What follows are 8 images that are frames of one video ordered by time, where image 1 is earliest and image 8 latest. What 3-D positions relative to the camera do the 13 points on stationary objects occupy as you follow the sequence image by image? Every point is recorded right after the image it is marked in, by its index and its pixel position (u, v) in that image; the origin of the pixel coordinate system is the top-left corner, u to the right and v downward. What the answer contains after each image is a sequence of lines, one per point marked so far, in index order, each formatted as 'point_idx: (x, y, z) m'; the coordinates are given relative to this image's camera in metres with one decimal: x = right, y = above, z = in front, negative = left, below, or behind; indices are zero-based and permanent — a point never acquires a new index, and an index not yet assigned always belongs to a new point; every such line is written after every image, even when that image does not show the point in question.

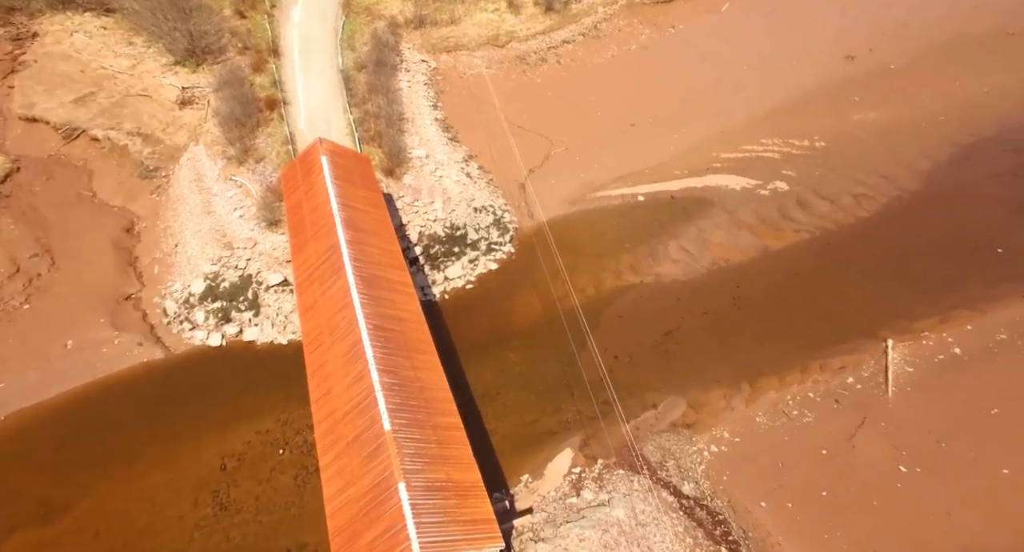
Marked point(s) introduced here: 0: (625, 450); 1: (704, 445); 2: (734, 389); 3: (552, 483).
0: (+2.8, -4.3, +17.8) m
1: (+4.5, -3.9, +17.6) m
2: (+5.6, -2.7, +18.5) m
3: (+1.0, -5.0, +17.5) m
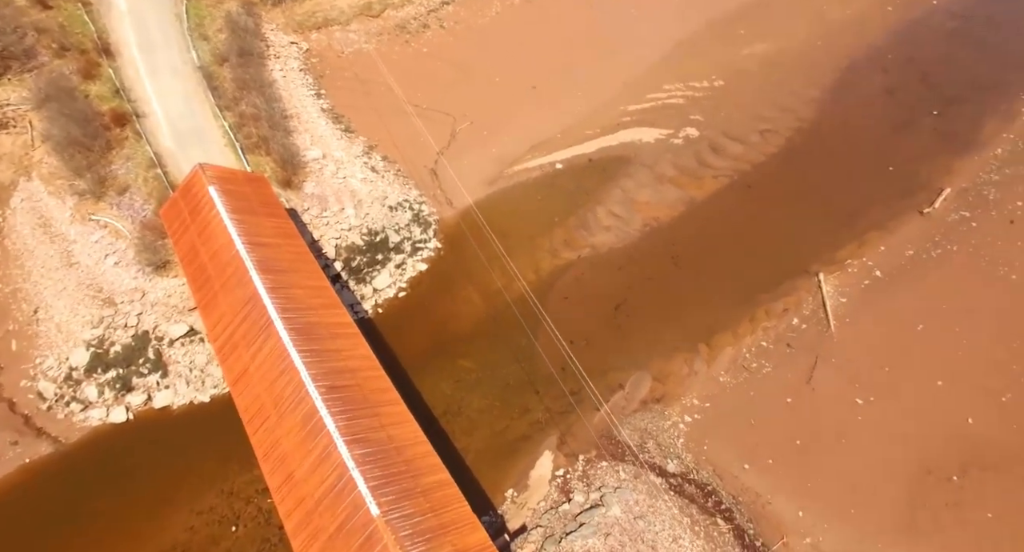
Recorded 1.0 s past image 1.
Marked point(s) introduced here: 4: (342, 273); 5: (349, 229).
0: (+2.2, -4.0, +17.4) m
1: (+3.9, -3.3, +17.4) m
2: (+4.5, -1.8, +18.4) m
3: (+0.7, -5.0, +16.9) m
4: (-4.6, -0.2, +20.9) m
5: (-4.6, +1.2, +21.4) m
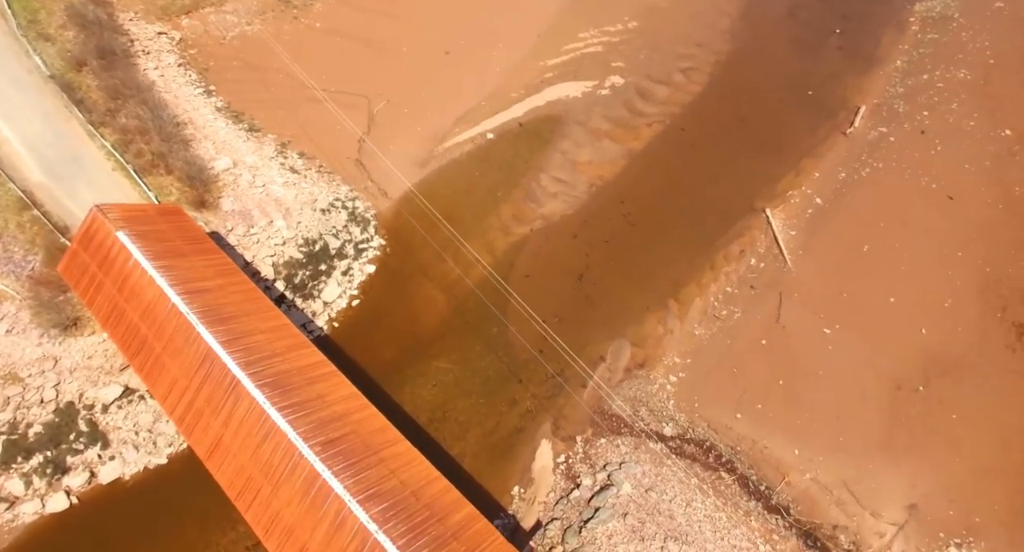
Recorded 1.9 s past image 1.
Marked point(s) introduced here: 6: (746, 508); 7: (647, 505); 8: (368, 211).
0: (+2.1, -3.4, +17.0) m
1: (+3.6, -2.4, +17.2) m
2: (+3.8, -0.8, +18.2) m
3: (+0.9, -4.7, +16.3) m
4: (-5.8, -0.5, +19.0) m
5: (-6.0, +0.8, +19.3) m
6: (+4.7, -4.8, +15.0) m
7: (+2.8, -4.8, +15.3) m
8: (-4.0, +1.8, +20.6) m
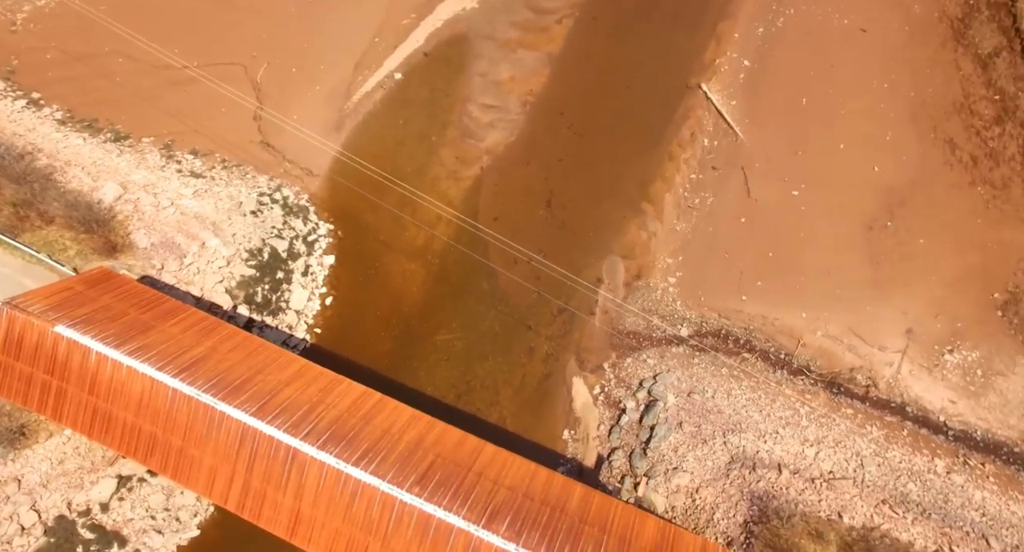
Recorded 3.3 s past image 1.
0: (+2.5, -1.5, +17.1) m
1: (+3.6, -0.1, +17.4) m
2: (+3.2, +1.6, +18.0) m
3: (+1.9, -3.2, +16.5) m
4: (-6.0, -0.9, +17.0) m
5: (-6.7, +0.3, +16.9) m
6: (+5.8, -2.3, +16.0) m
7: (+4.0, -2.9, +15.9) m
8: (-5.4, +2.0, +18.3) m
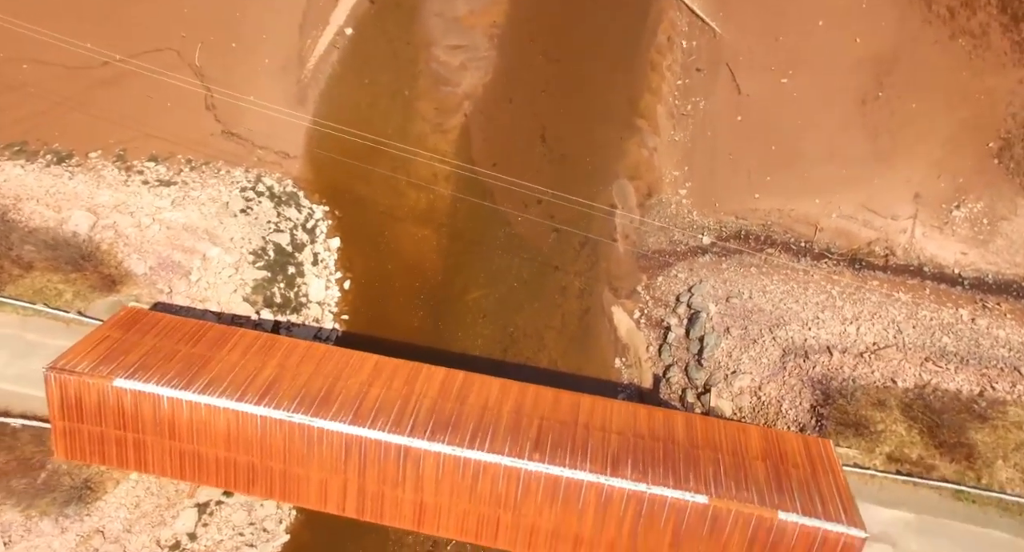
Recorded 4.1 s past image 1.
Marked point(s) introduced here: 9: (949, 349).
0: (+3.2, +0.4, +17.2) m
1: (+3.9, +2.0, +17.4) m
2: (+3.1, +3.6, +17.8) m
3: (+3.0, -1.5, +16.7) m
4: (-5.2, -0.9, +16.0) m
5: (-6.1, +0.1, +15.8) m
6: (+6.7, +0.2, +16.5) m
7: (+5.1, -0.8, +16.3) m
8: (-5.4, +2.2, +17.1) m
9: (+9.4, -1.6, +15.4) m
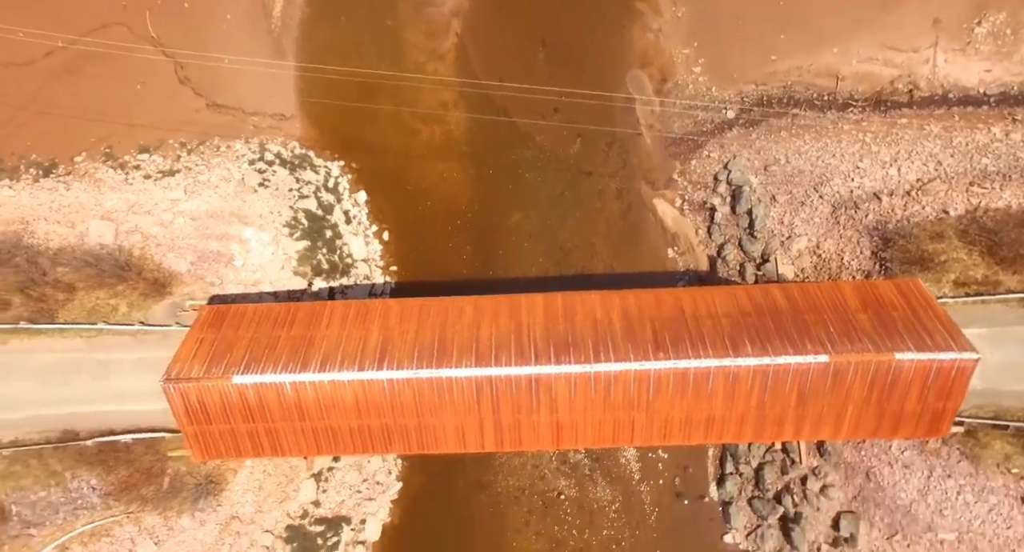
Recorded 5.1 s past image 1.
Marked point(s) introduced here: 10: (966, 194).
0: (+3.8, +3.0, +17.0) m
1: (+4.2, +4.8, +17.1) m
2: (+3.0, +6.2, +17.2) m
3: (+4.1, +1.1, +16.7) m
4: (-4.0, -0.2, +15.5) m
5: (-5.0, +0.6, +15.1) m
6: (+7.4, +3.6, +16.6) m
7: (+6.0, +2.2, +16.4) m
8: (-4.9, +2.9, +16.2) m
9: (+10.4, +2.3, +15.8) m
10: (+9.8, +1.8, +15.6) m
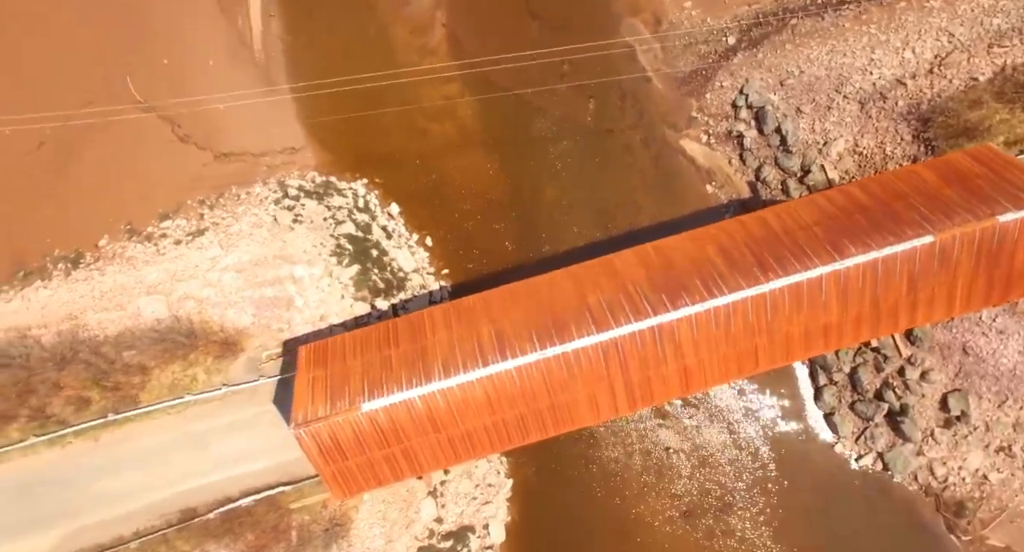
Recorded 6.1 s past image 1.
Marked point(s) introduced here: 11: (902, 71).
0: (+4.1, +4.5, +16.9) m
1: (+4.0, +6.3, +16.9) m
2: (+2.5, +7.4, +17.0) m
3: (+4.8, +2.7, +16.7) m
4: (-2.6, -0.6, +15.2) m
5: (-3.8, -0.1, +14.7) m
6: (+7.4, +5.9, +16.5) m
7: (+6.4, +4.2, +16.3) m
8: (-4.3, +2.2, +15.8) m
9: (+10.7, +5.4, +15.9) m
10: (+10.2, +4.7, +15.7) m
11: (+8.6, +4.5, +15.9) m
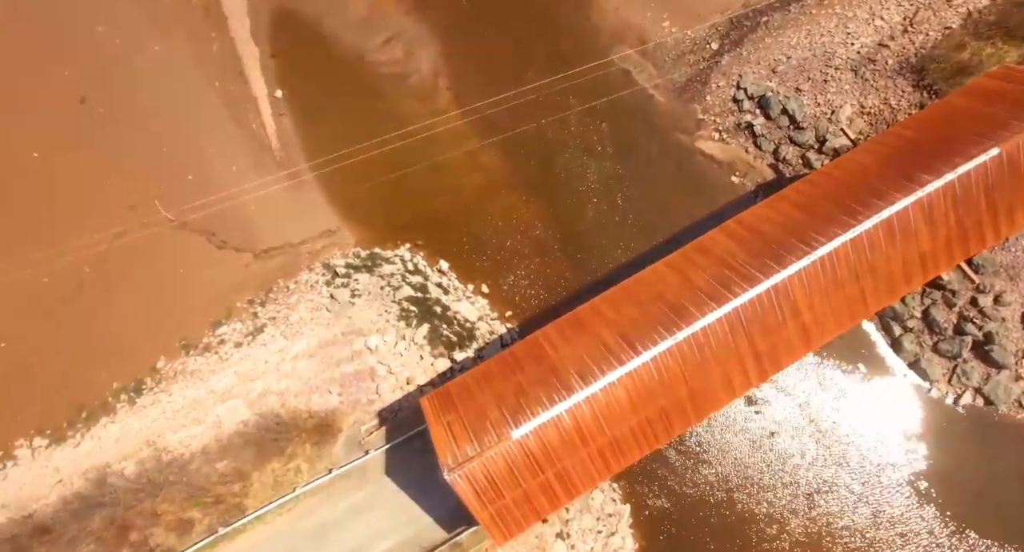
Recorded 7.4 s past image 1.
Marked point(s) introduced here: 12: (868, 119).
0: (+4.3, +4.5, +17.6) m
1: (+3.8, +6.2, +17.8) m
2: (+2.1, +7.0, +17.9) m
3: (+5.4, +3.0, +17.2) m
4: (-1.0, -1.7, +15.0) m
5: (-2.3, -1.4, +14.5) m
6: (+7.2, +6.7, +17.6) m
7: (+6.6, +4.9, +17.2) m
8: (-3.3, +0.6, +15.8) m
9: (+10.5, +7.1, +17.1) m
10: (+10.3, +6.3, +16.8) m
11: (+8.7, +5.7, +17.0) m
12: (+8.1, +3.6, +16.6) m
